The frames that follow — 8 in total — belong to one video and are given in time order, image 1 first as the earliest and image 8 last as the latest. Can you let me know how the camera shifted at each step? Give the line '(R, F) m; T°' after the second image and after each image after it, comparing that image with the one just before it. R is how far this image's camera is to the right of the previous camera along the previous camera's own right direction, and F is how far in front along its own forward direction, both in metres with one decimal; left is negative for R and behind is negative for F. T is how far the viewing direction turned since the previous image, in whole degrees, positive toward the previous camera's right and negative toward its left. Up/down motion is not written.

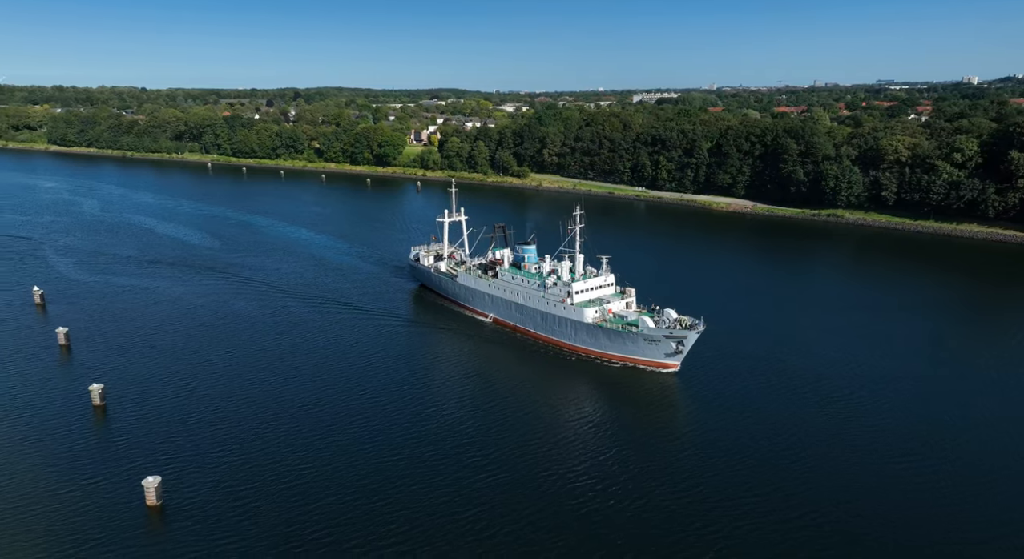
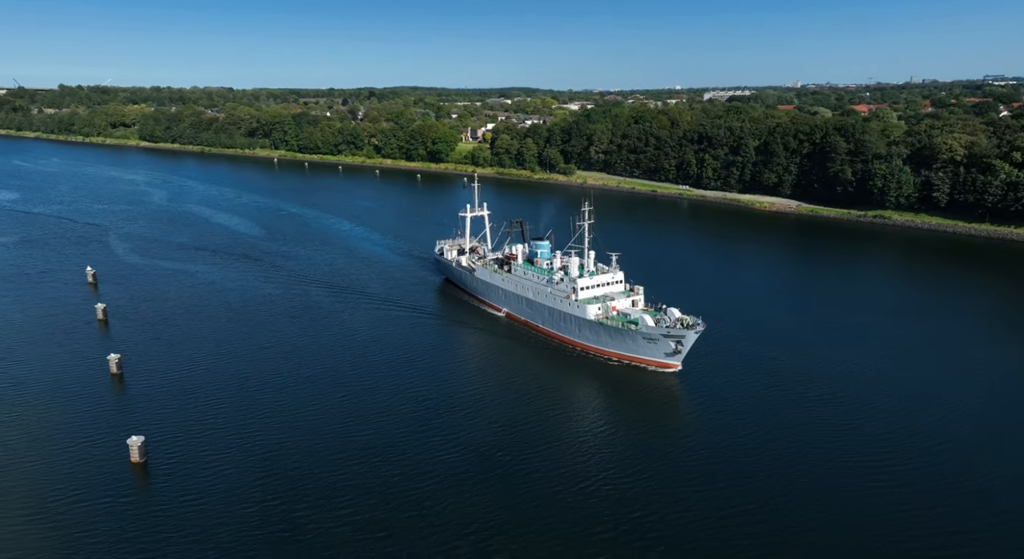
(+5.3, -1.0) m; -7°
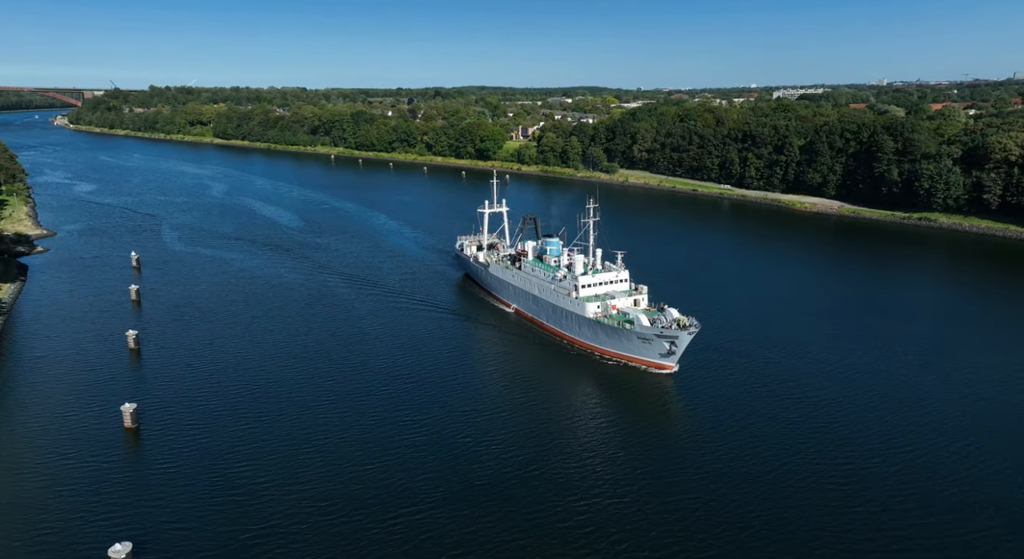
(+5.0, -0.7) m; -6°
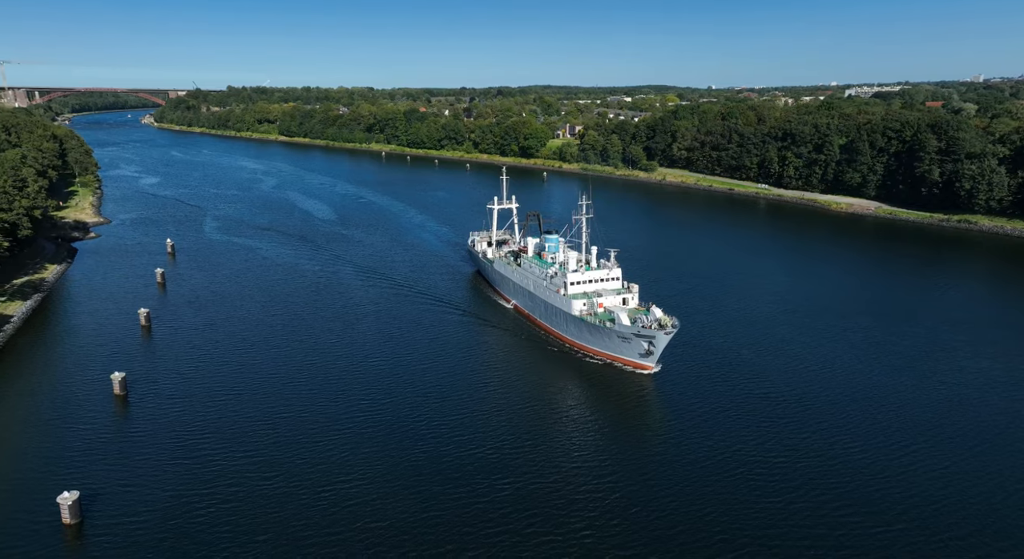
(+5.7, -0.7) m; -6°
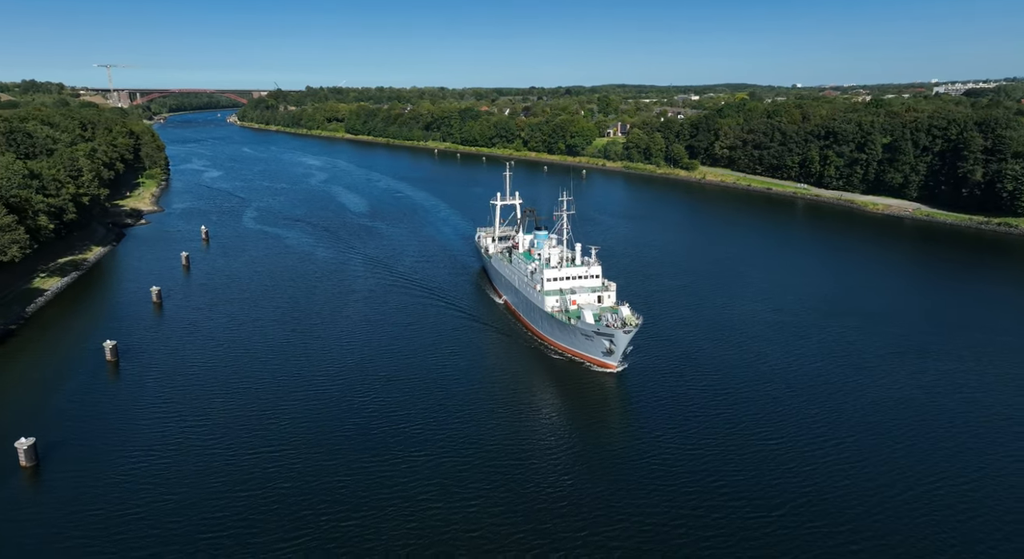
(+6.9, -0.7) m; -7°
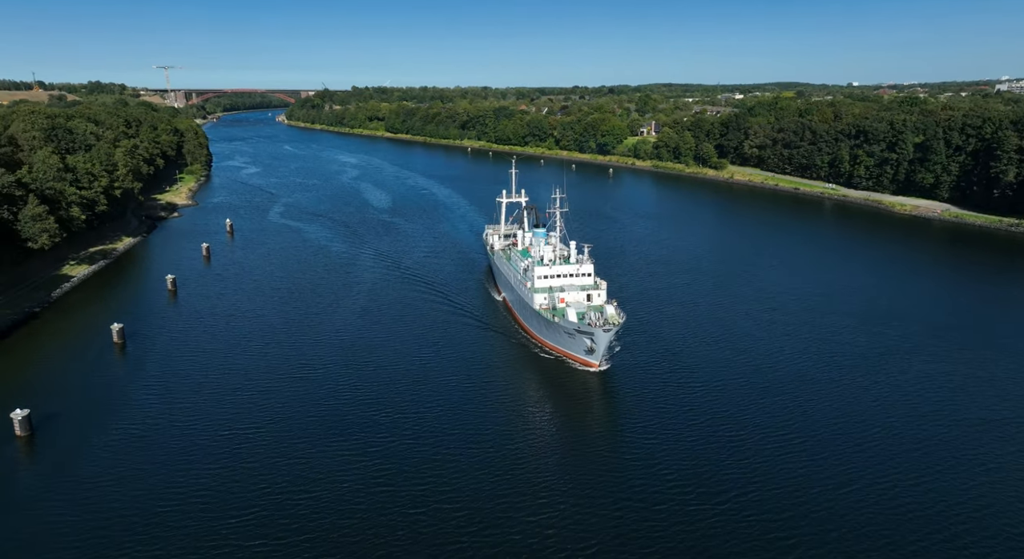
(+3.7, -0.4) m; -4°
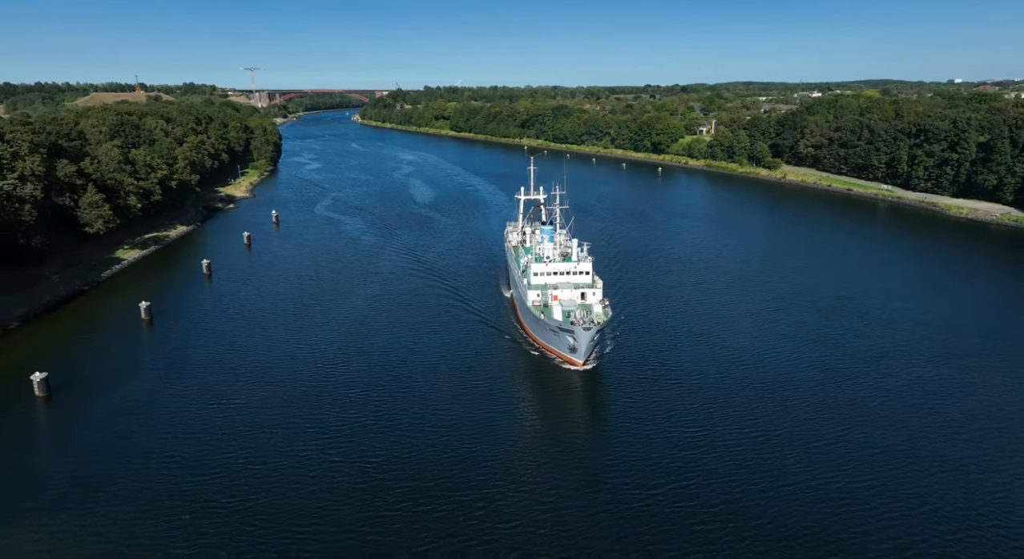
(+5.0, -0.4) m; -7°
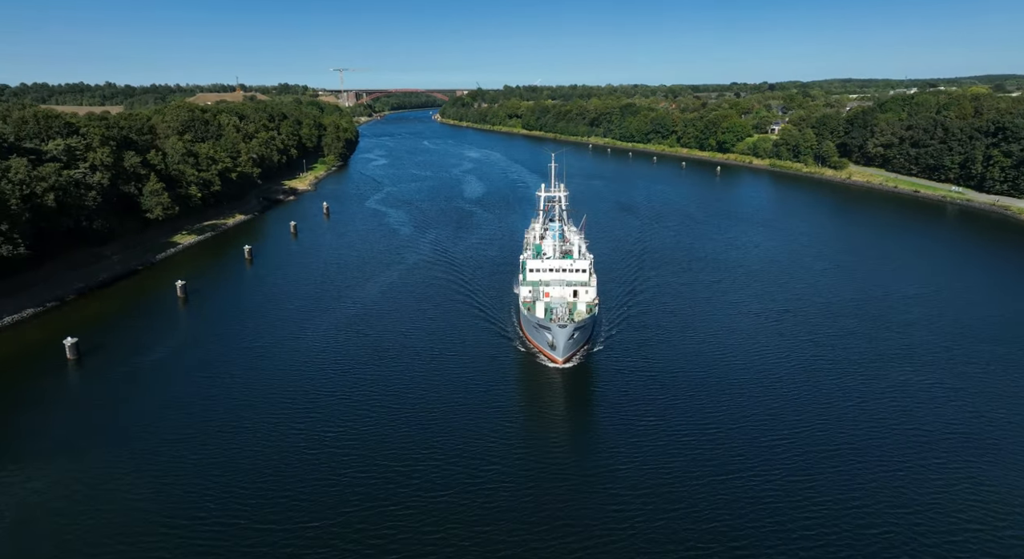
(+5.4, -0.2) m; -8°
